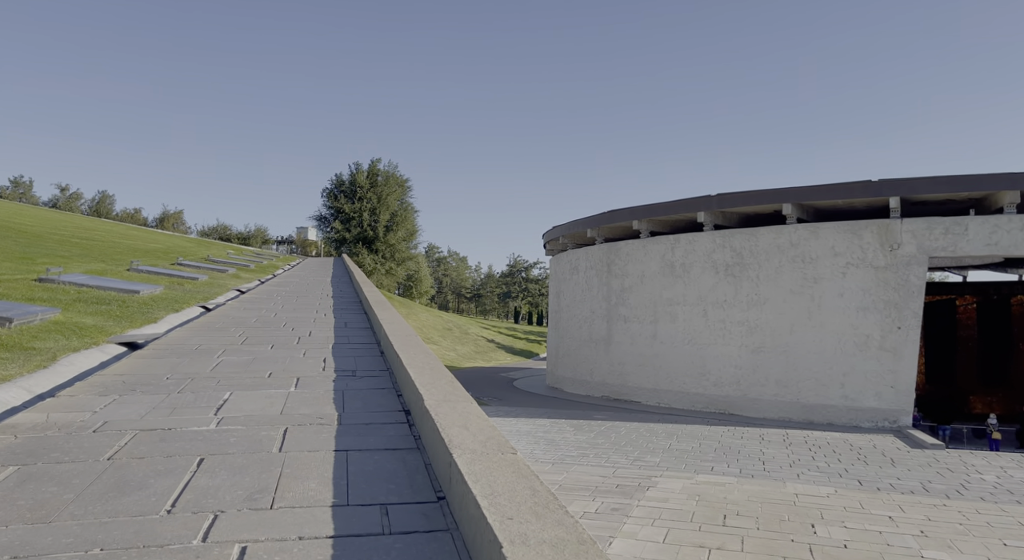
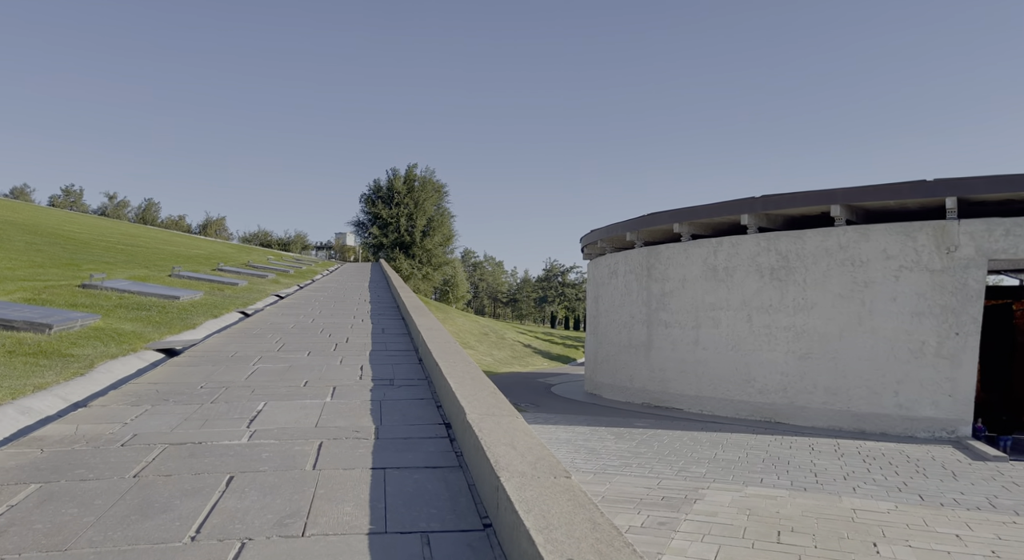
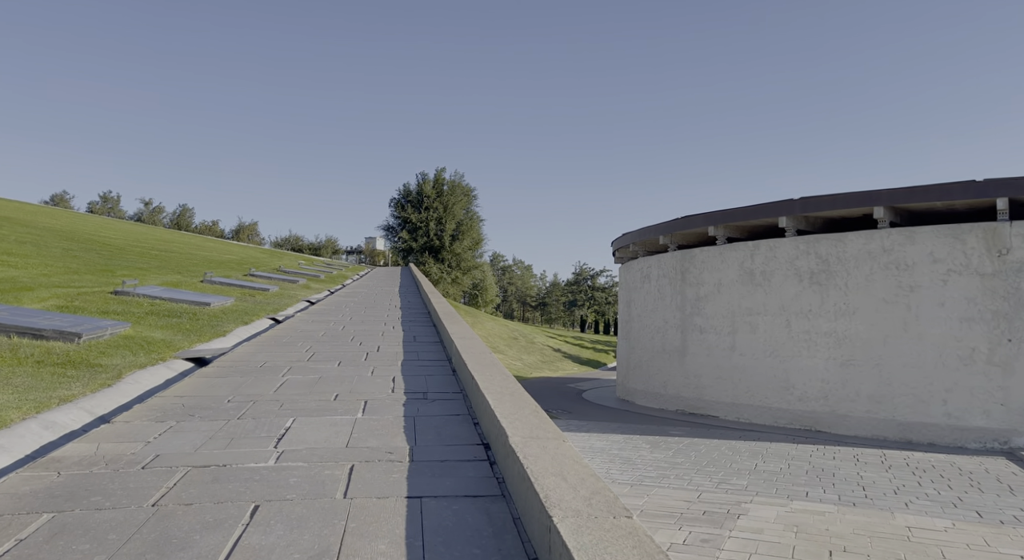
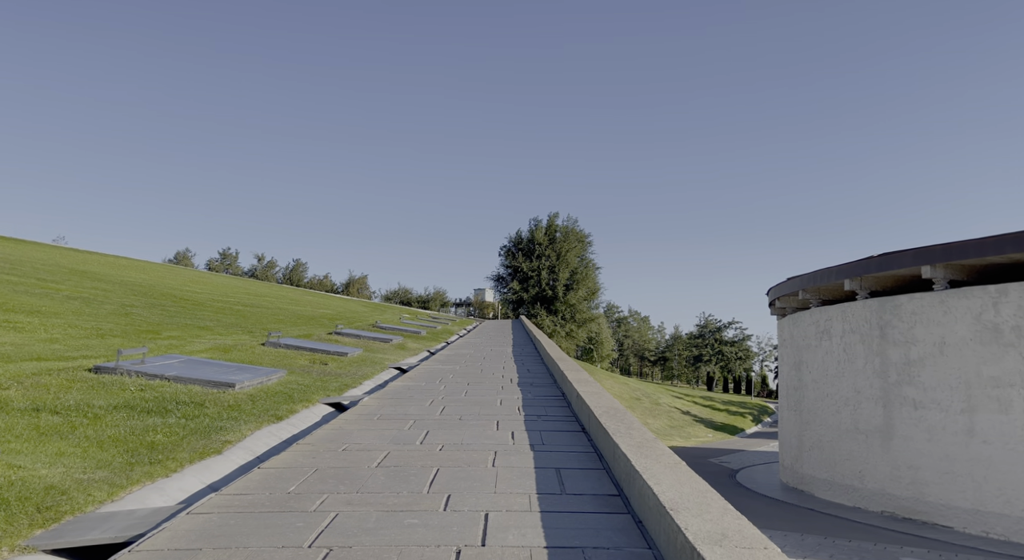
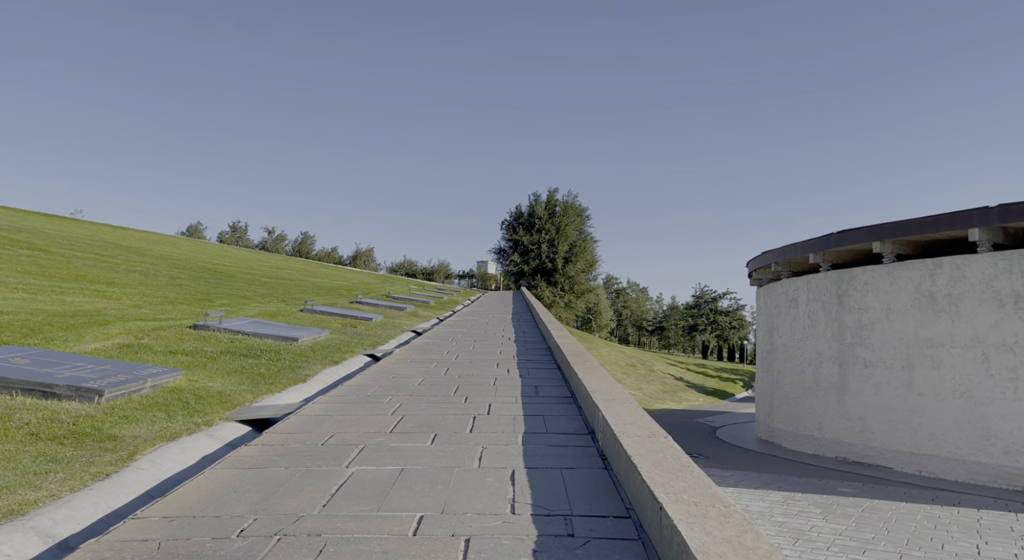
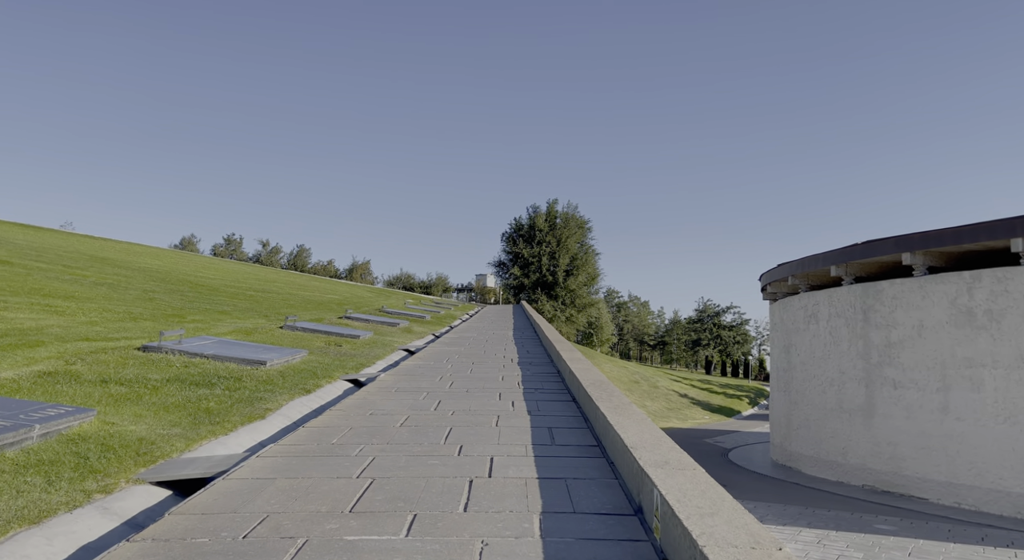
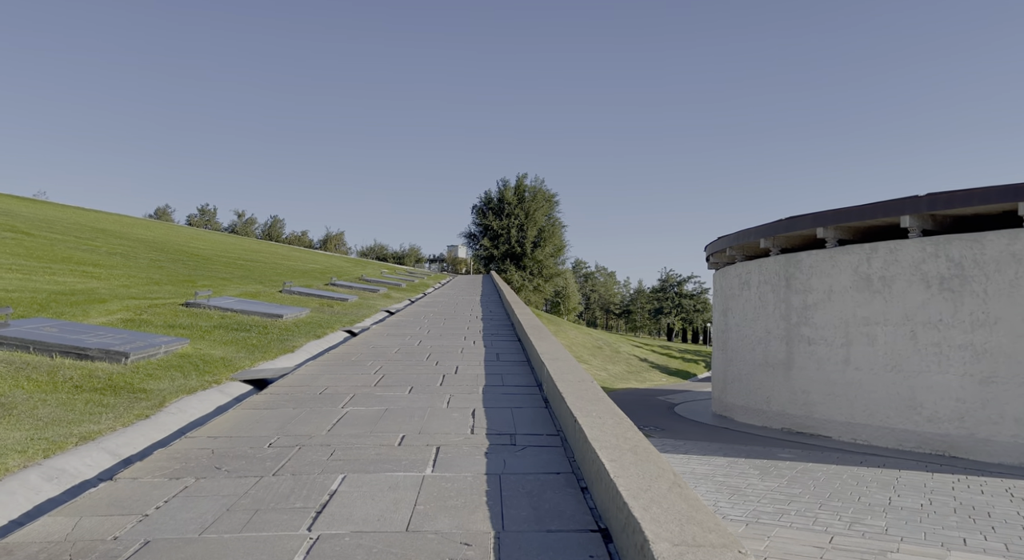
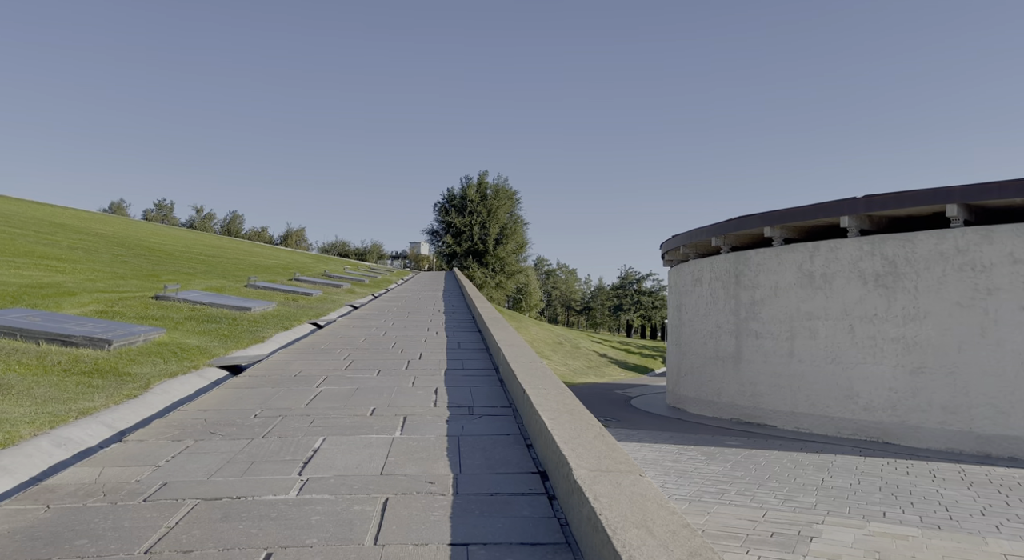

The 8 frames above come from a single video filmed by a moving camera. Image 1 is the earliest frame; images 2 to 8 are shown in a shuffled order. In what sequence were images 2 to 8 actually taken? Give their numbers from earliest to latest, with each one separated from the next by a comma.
2, 3, 8, 7, 5, 6, 4
